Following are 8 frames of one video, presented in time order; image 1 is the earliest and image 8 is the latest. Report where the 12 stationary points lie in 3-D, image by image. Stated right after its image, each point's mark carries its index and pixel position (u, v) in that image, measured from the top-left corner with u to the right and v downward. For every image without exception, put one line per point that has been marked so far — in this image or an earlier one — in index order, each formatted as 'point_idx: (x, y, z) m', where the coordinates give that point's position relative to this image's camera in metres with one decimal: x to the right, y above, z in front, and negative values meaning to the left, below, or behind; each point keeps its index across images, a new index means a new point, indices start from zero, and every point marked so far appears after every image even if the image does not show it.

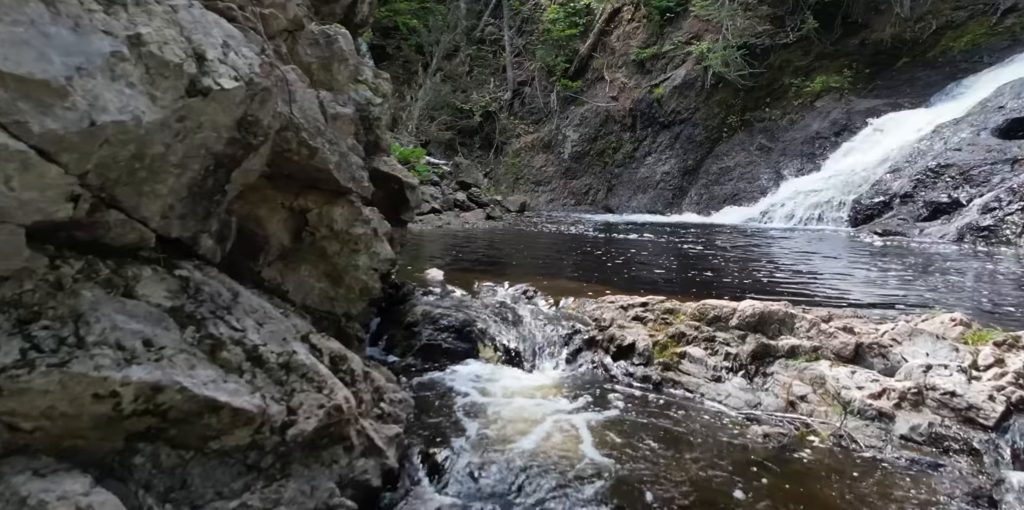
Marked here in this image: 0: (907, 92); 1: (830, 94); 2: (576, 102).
0: (+7.3, +3.1, +11.1) m
1: (+6.3, +3.2, +11.7) m
2: (+1.4, +3.7, +14.3) m
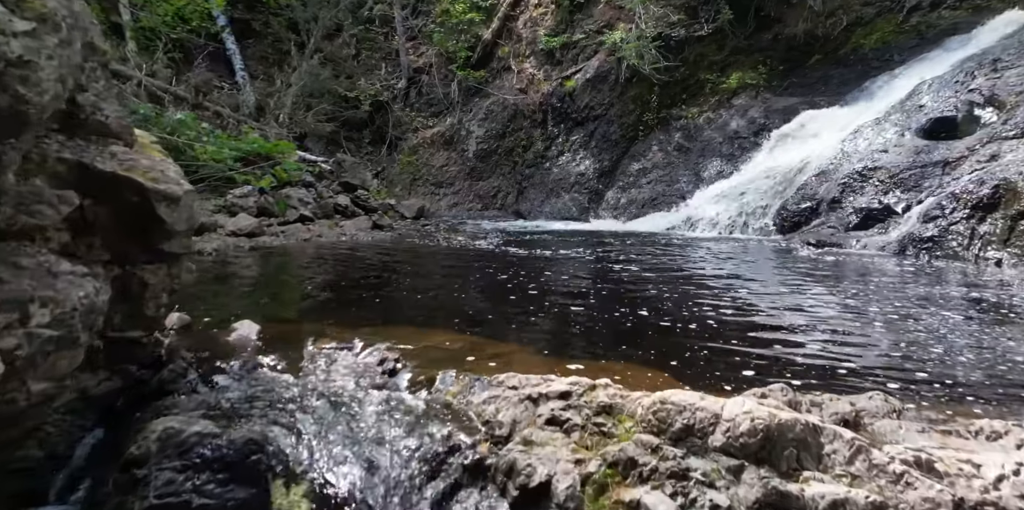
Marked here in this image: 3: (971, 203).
0: (+5.5, +2.9, +10.6) m
1: (+4.4, +3.0, +11.0) m
2: (-0.7, +3.5, +12.9) m
3: (+4.6, +0.5, +6.0) m
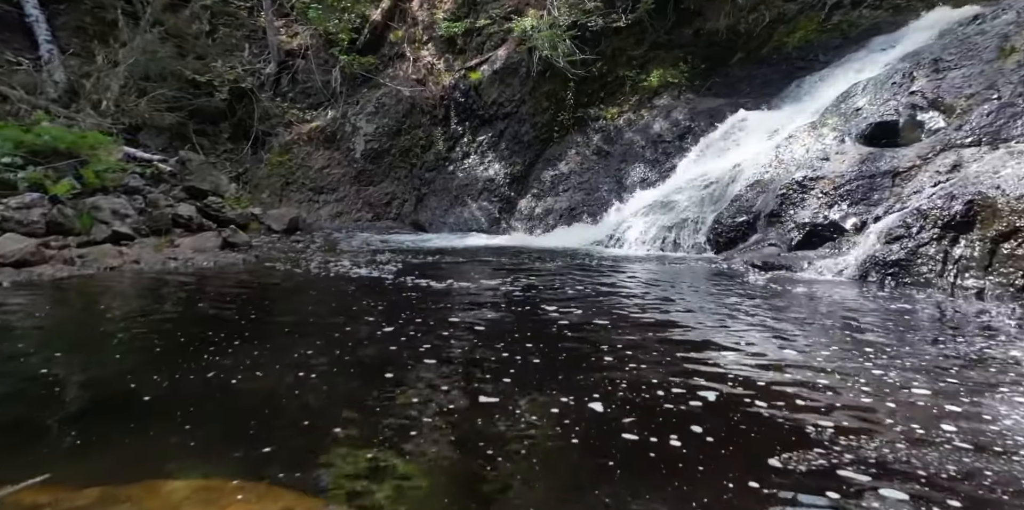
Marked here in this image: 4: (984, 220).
0: (+3.9, +2.7, +9.9) m
1: (+2.7, +2.8, +10.2) m
2: (-2.7, +3.2, +11.2) m
3: (+3.7, +0.3, +5.2) m
4: (+3.9, +0.3, +5.0) m
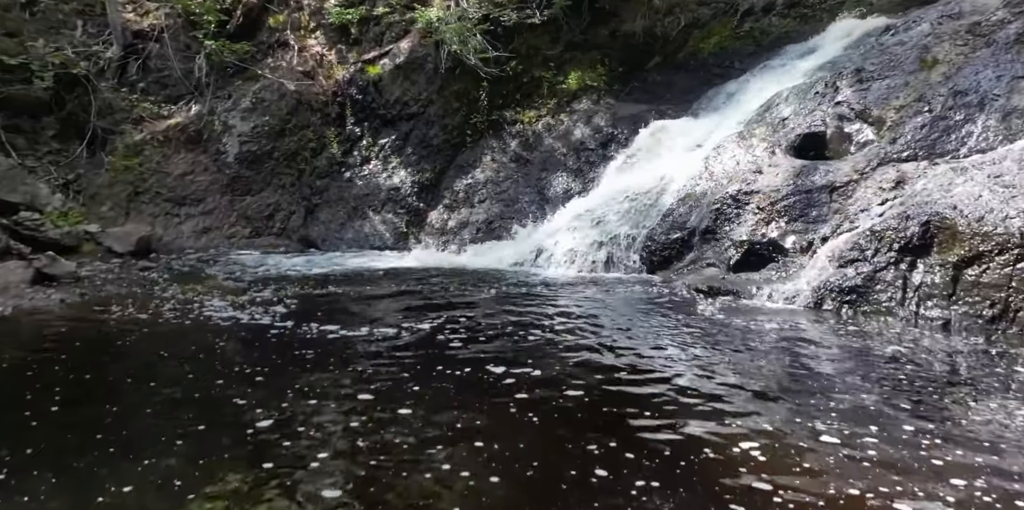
0: (+2.4, +2.5, +9.5) m
1: (+1.2, +2.6, +9.5) m
2: (-4.3, +2.9, +9.6) m
3: (+3.0, +0.1, +4.8) m
4: (+3.3, +0.1, +4.6) m
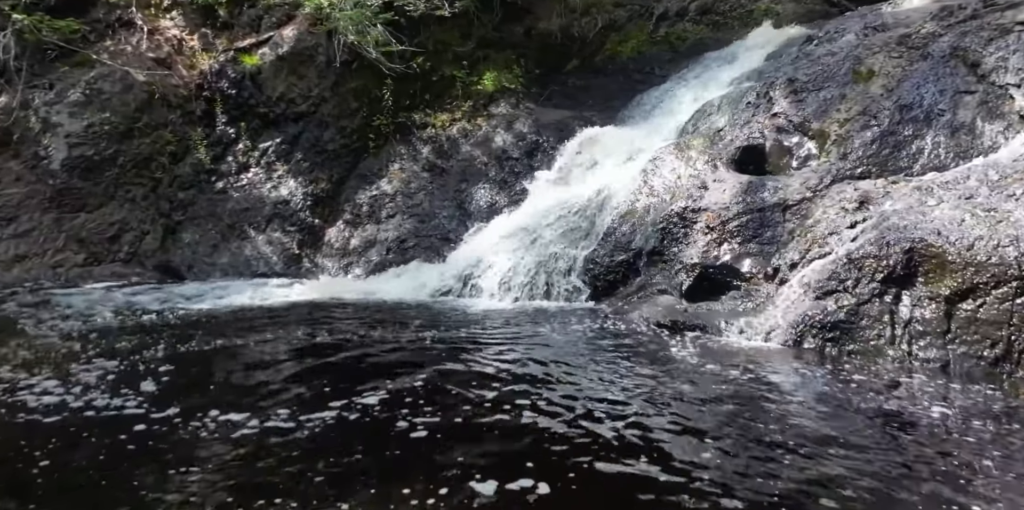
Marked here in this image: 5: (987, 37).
0: (+1.1, +2.2, +8.8) m
1: (-0.1, +2.3, +8.6) m
2: (-5.5, +2.5, +7.7) m
3: (+2.6, -0.1, +4.3) m
4: (+2.9, -0.1, +4.2) m
5: (+4.6, +2.1, +5.8) m
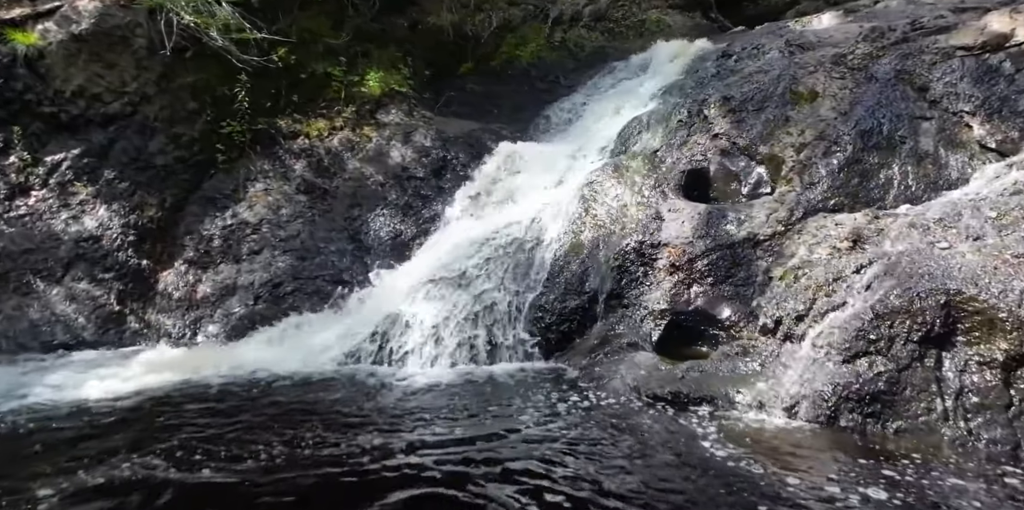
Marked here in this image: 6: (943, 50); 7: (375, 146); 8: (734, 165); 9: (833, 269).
0: (-0.3, +1.8, +7.6) m
1: (-1.4, +1.8, +7.0) m
2: (-6.4, +1.9, +4.7) m
3: (+2.5, -0.5, +3.7) m
4: (+2.8, -0.5, +3.6) m
5: (+3.9, +1.8, +5.6) m
6: (+4.0, +1.9, +5.6) m
7: (-1.5, +1.2, +6.6) m
8: (+2.2, +0.9, +5.9) m
9: (+2.3, -0.1, +4.4) m
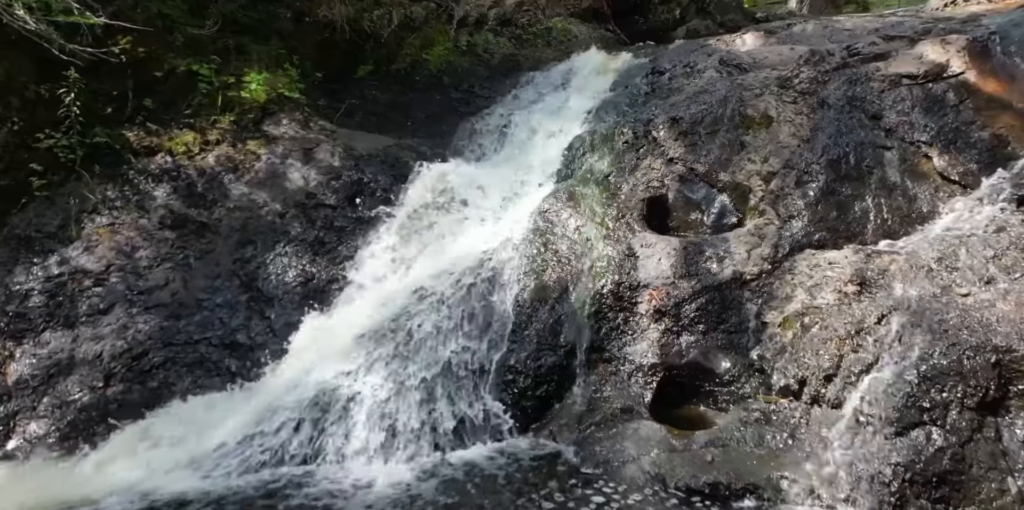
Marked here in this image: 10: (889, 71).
0: (-1.2, +1.4, +6.4) m
1: (-2.1, +1.4, +5.6) m
2: (-6.4, +1.3, +2.2) m
3: (+2.5, -0.8, +3.3) m
4: (+2.8, -0.7, +3.3) m
5: (+3.4, +1.5, +5.5) m
6: (+3.5, +1.6, +5.6) m
7: (-2.1, +0.8, +5.2) m
8: (+1.7, +0.6, +5.5) m
9: (+2.2, -0.4, +3.9) m
10: (+3.5, +1.7, +5.6) m
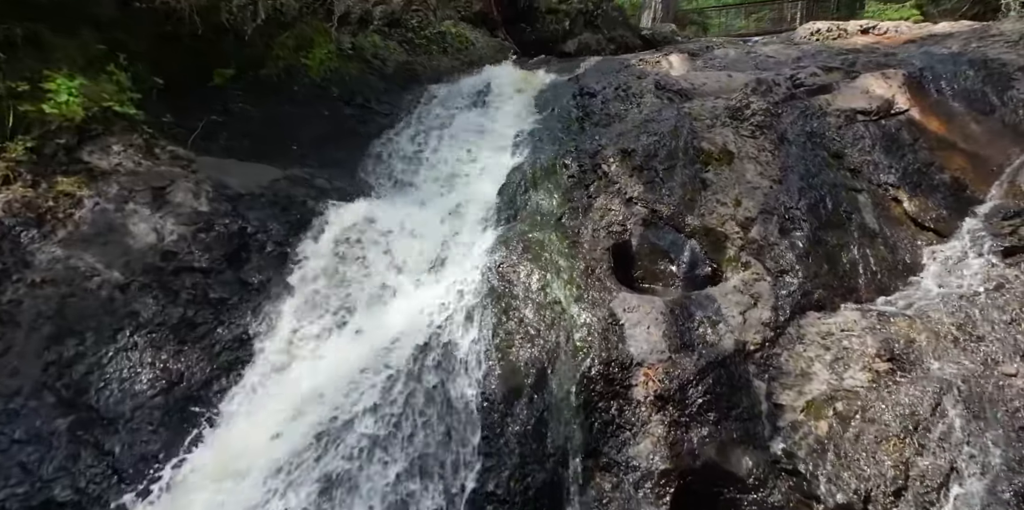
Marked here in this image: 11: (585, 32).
0: (-1.8, +0.8, +4.9) m
1: (-2.5, +0.8, +3.9) m
2: (-5.8, +0.6, -0.5) m
3: (+2.6, -1.2, +2.9) m
4: (+2.9, -1.1, +2.9) m
5: (+2.8, +1.1, +5.2) m
6: (+2.9, +1.3, +5.3) m
7: (-2.4, +0.2, +3.5) m
8: (+1.2, +0.1, +4.7) m
9: (+2.1, -0.8, +3.4) m
10: (+2.9, +1.3, +5.3) m
11: (+1.3, +4.0, +10.7) m
